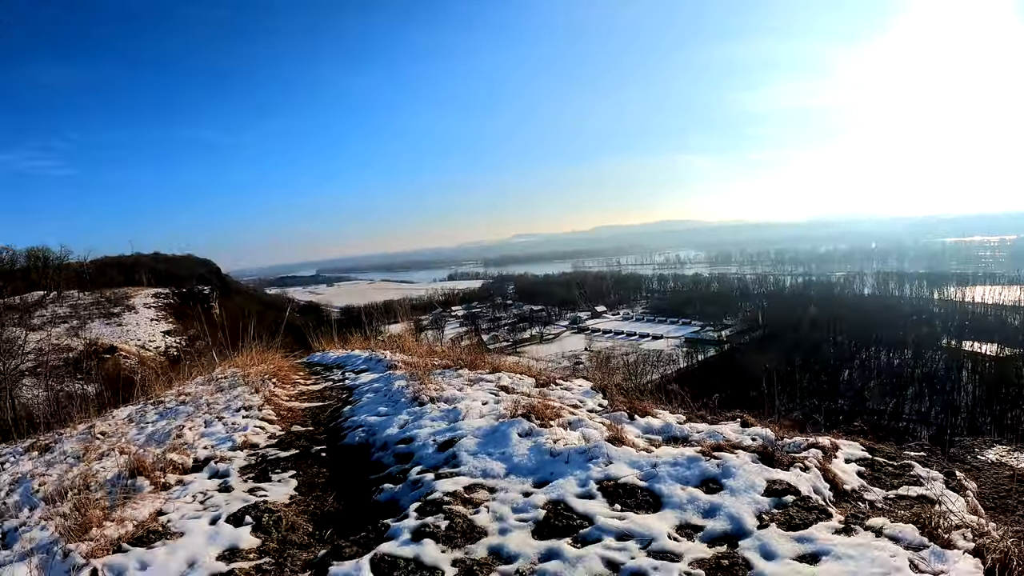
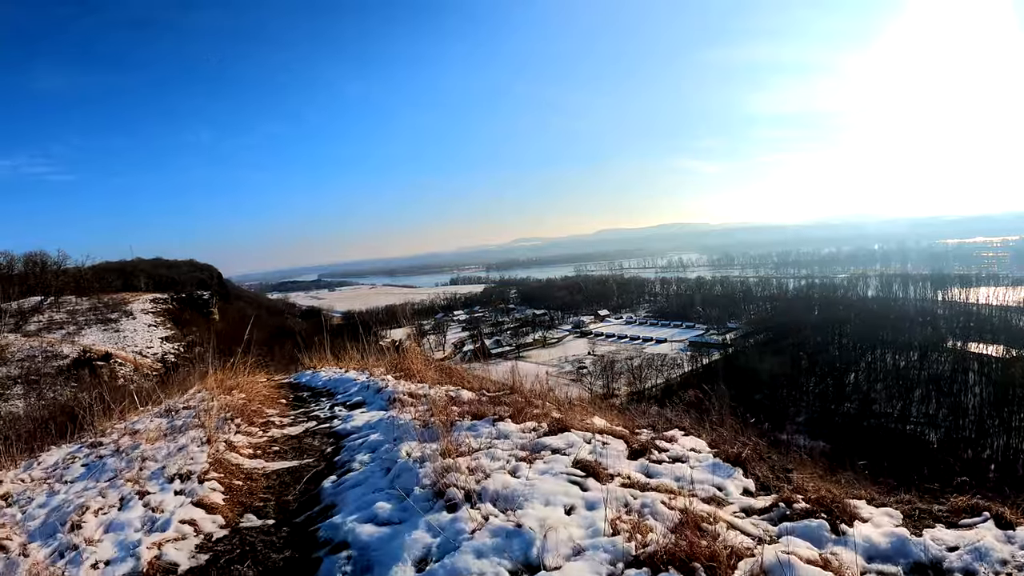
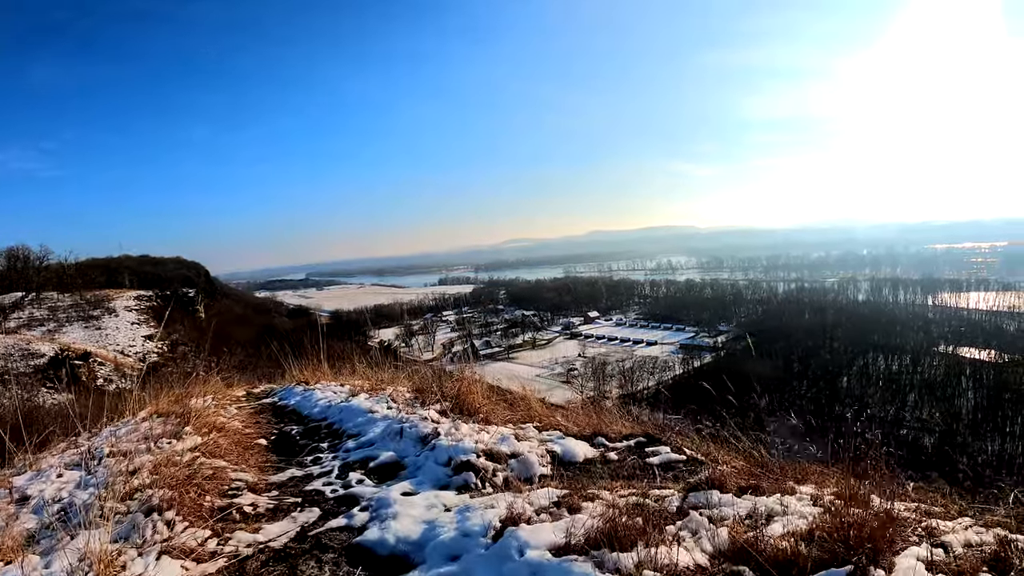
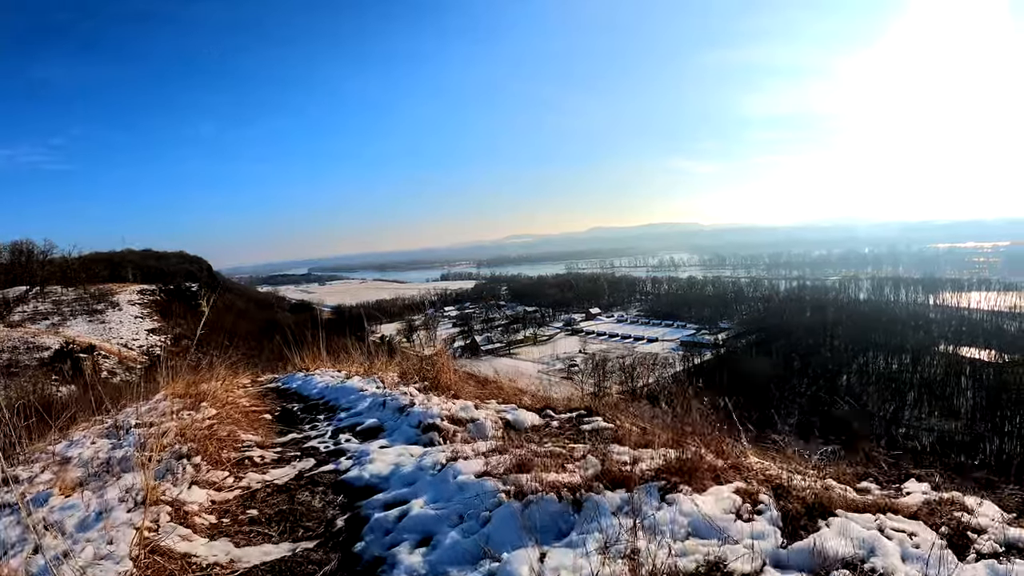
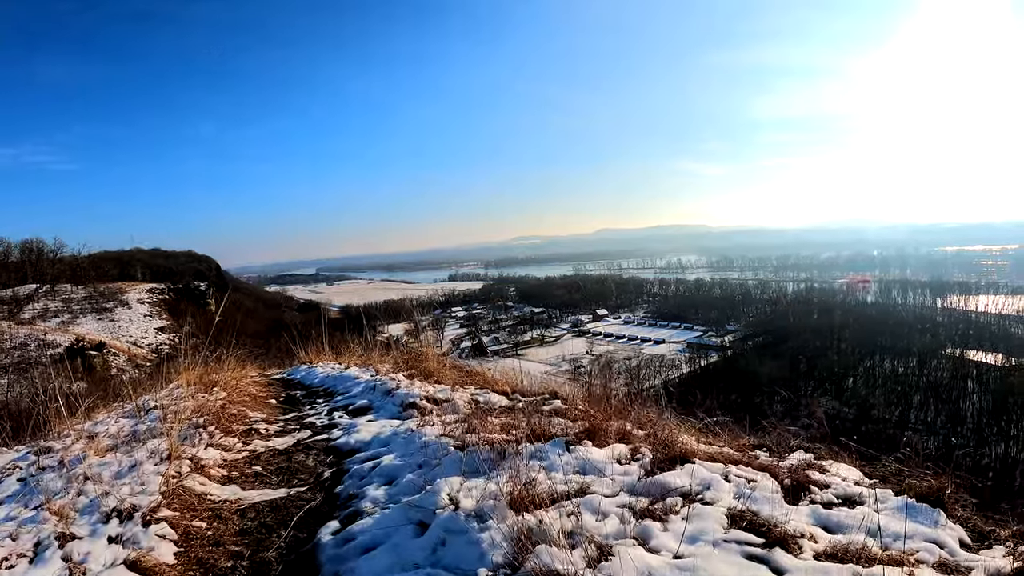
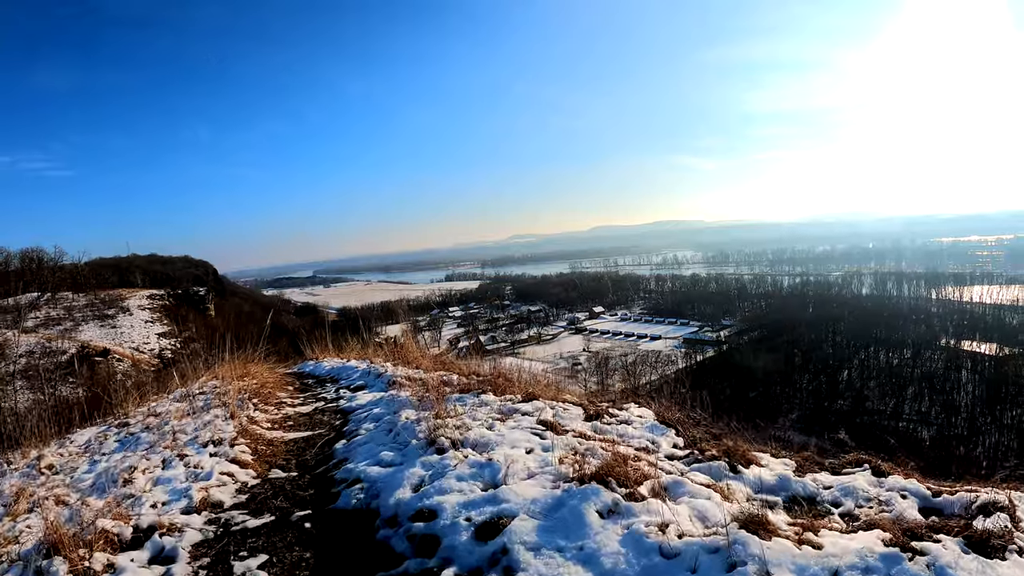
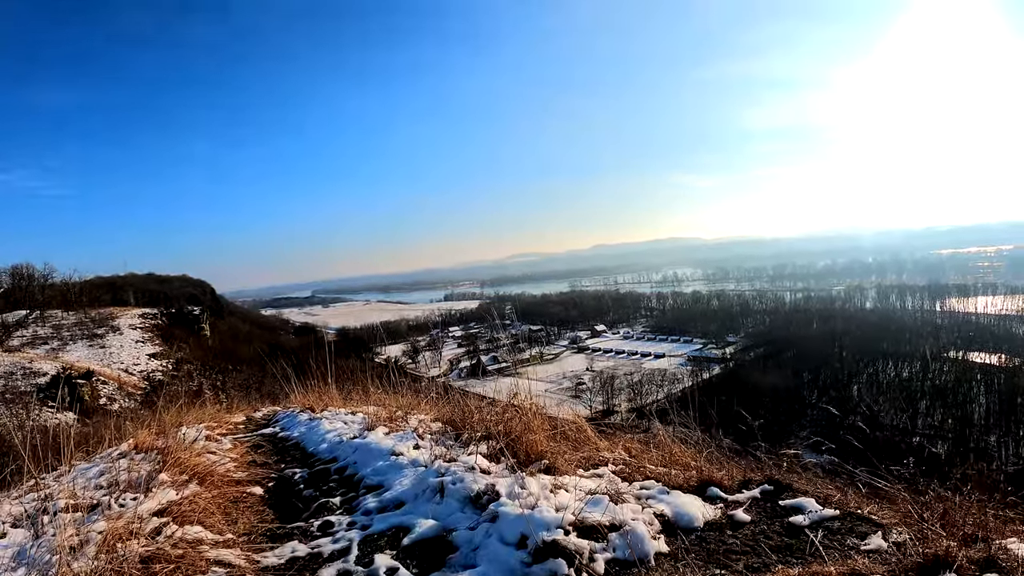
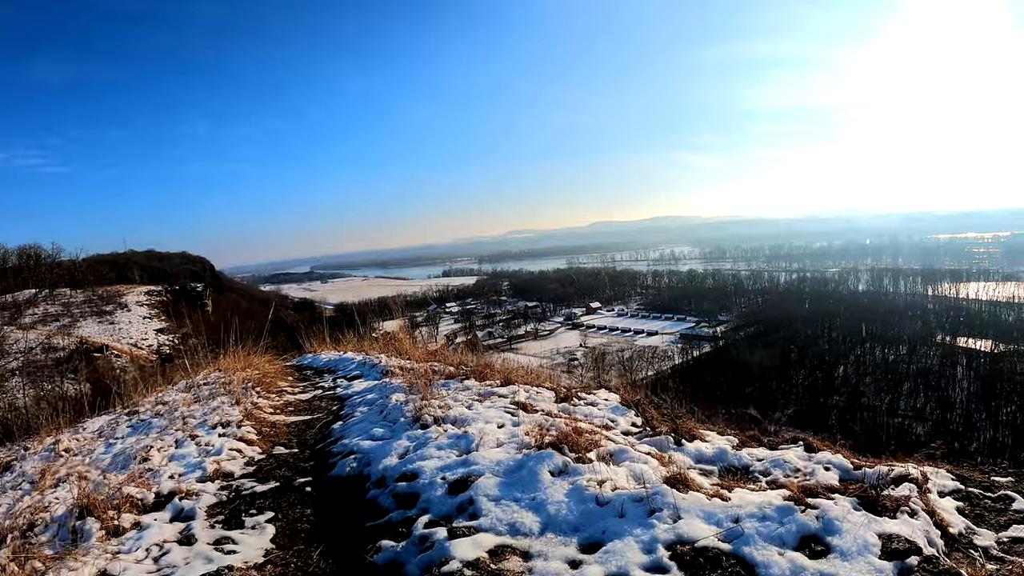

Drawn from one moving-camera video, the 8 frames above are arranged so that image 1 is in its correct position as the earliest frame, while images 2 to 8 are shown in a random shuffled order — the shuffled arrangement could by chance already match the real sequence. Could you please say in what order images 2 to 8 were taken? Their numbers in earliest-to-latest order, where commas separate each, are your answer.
8, 6, 2, 5, 4, 3, 7
